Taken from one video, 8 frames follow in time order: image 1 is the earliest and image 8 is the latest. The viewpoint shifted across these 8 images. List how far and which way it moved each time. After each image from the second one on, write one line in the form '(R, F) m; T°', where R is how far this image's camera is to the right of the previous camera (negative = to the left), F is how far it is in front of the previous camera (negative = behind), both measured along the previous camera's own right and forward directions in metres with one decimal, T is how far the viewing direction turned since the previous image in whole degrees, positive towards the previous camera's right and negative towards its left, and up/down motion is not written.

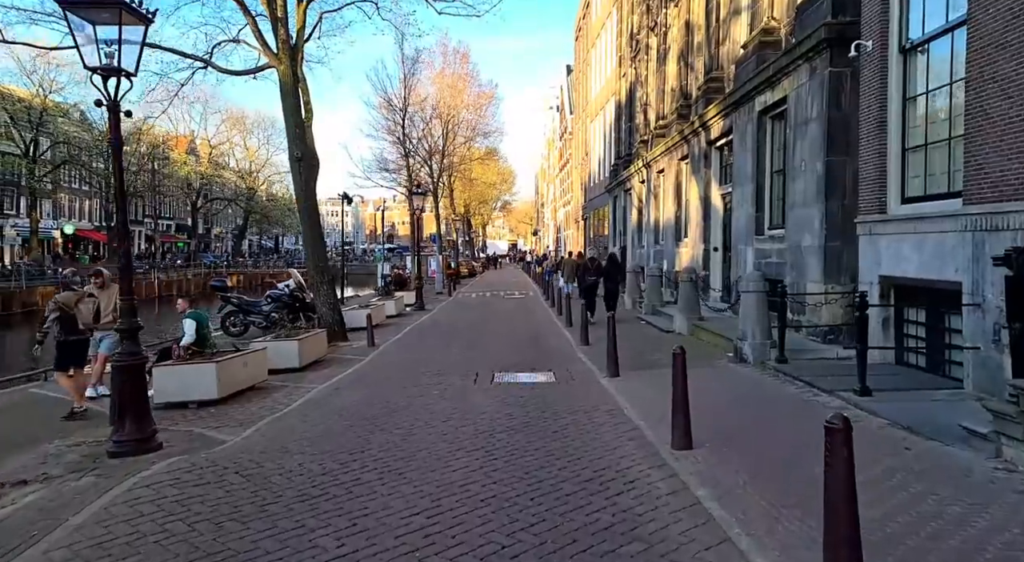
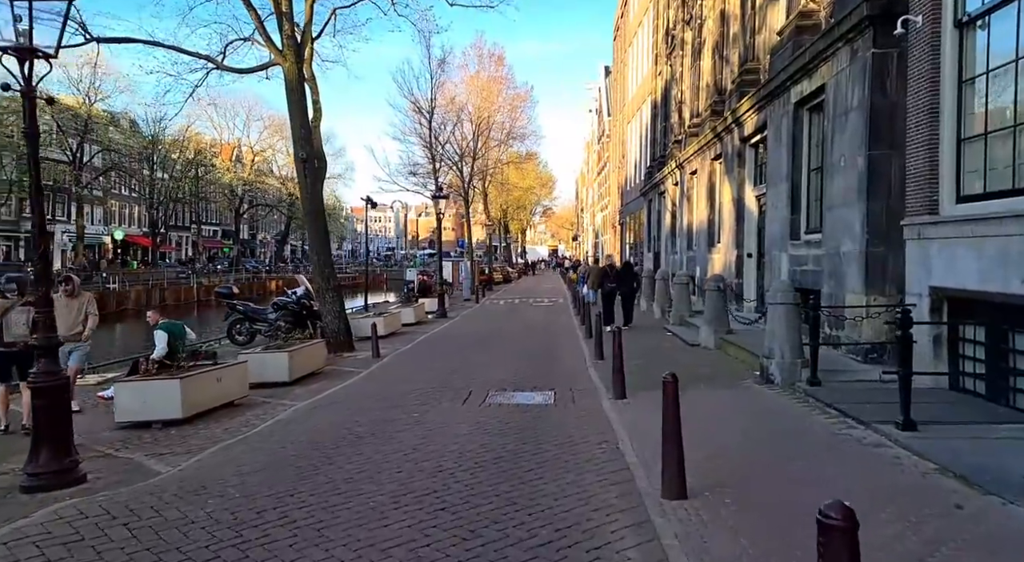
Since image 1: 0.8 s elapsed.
(+0.6, +1.0) m; -4°
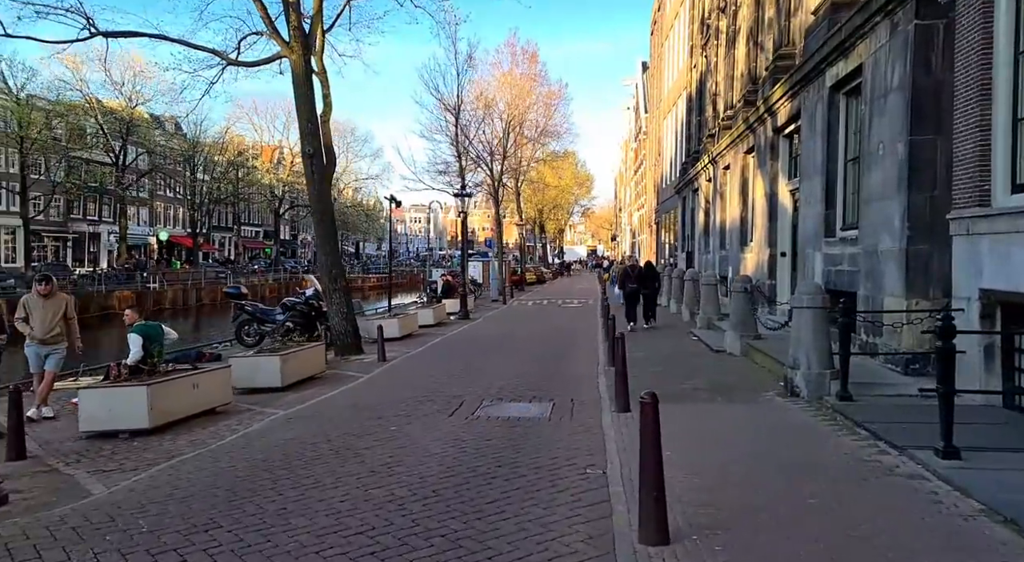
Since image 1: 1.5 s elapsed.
(+0.6, +0.8) m; -3°
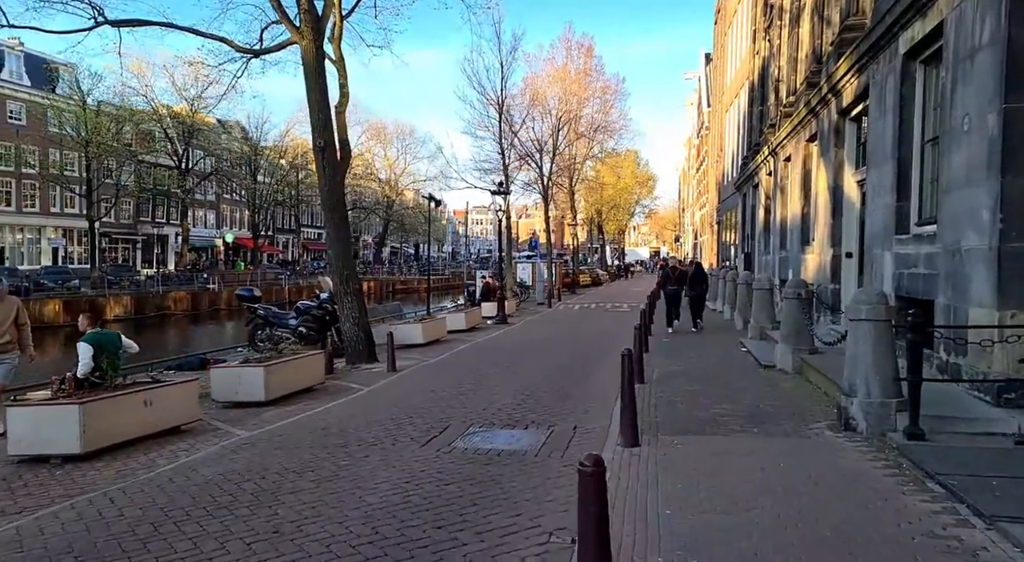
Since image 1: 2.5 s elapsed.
(+0.8, +1.4) m; -5°
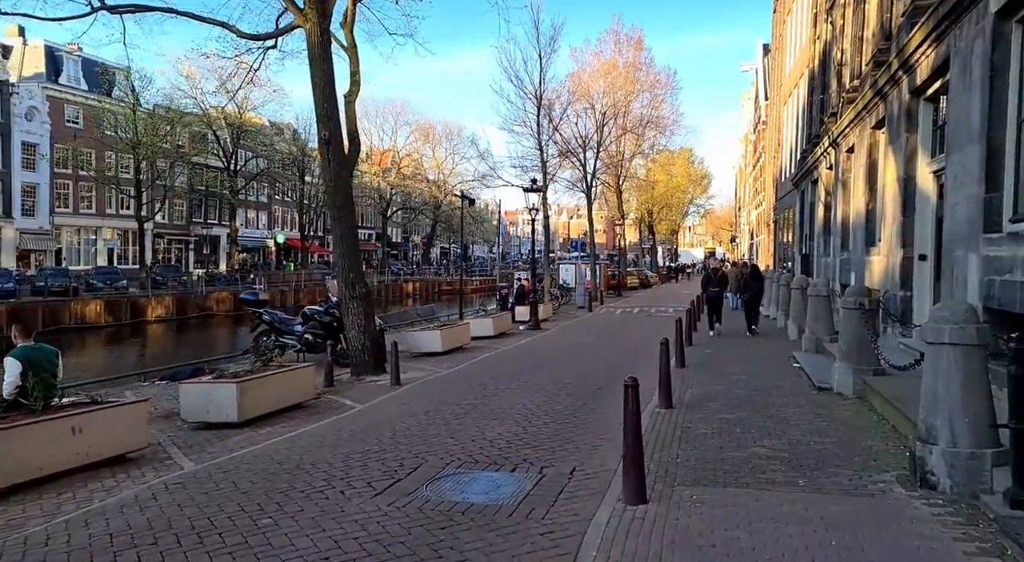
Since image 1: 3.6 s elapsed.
(+0.6, +1.4) m; -4°
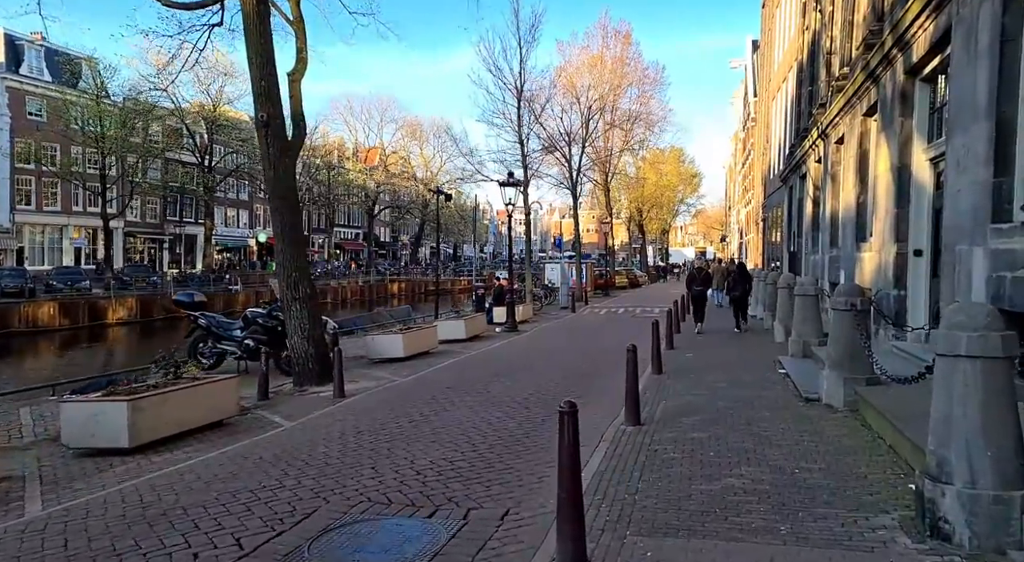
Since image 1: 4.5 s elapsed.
(+0.5, +1.1) m; +1°
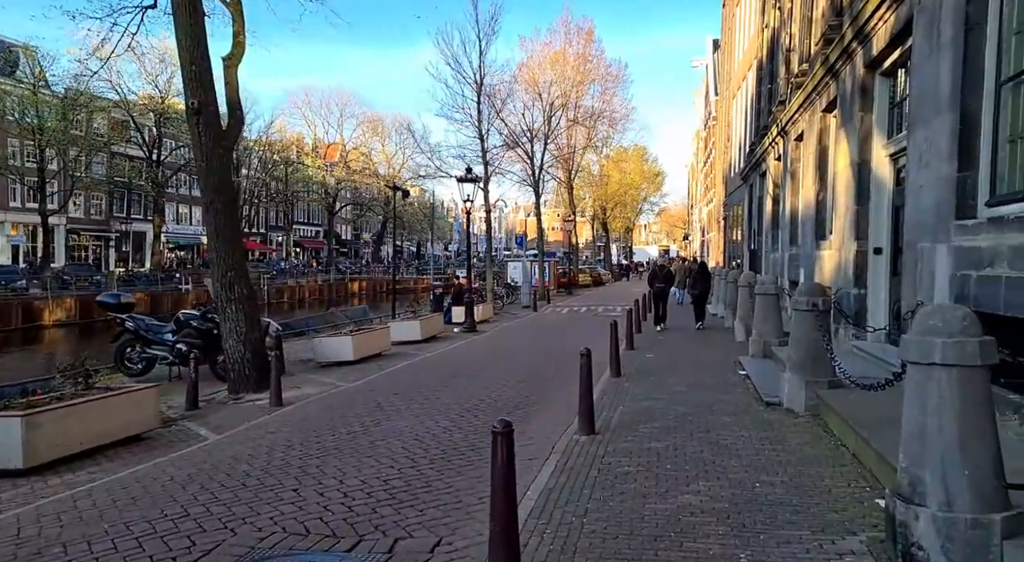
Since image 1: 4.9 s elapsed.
(+0.2, +0.5) m; +3°
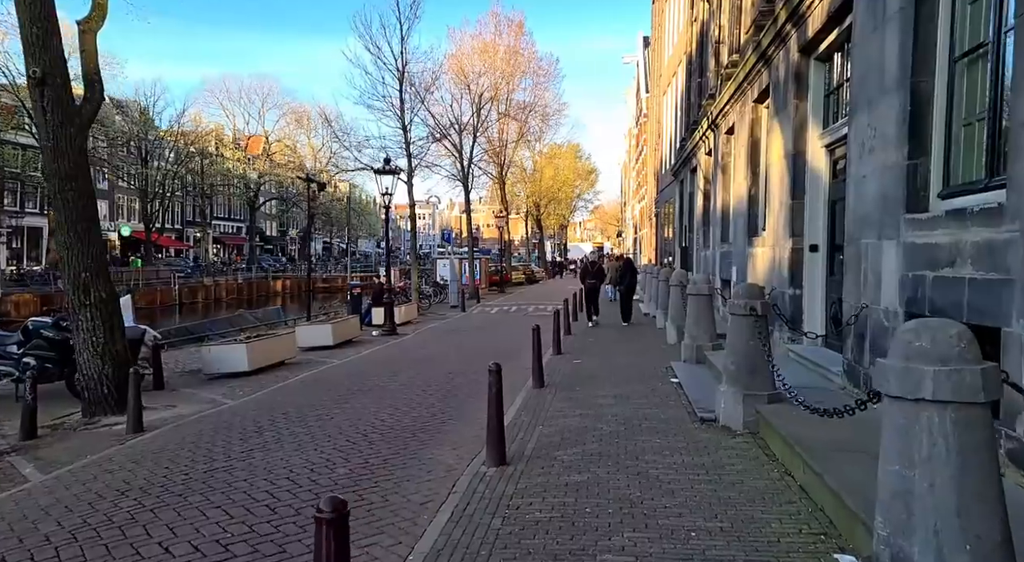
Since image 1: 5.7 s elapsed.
(+0.4, +1.1) m; +5°
